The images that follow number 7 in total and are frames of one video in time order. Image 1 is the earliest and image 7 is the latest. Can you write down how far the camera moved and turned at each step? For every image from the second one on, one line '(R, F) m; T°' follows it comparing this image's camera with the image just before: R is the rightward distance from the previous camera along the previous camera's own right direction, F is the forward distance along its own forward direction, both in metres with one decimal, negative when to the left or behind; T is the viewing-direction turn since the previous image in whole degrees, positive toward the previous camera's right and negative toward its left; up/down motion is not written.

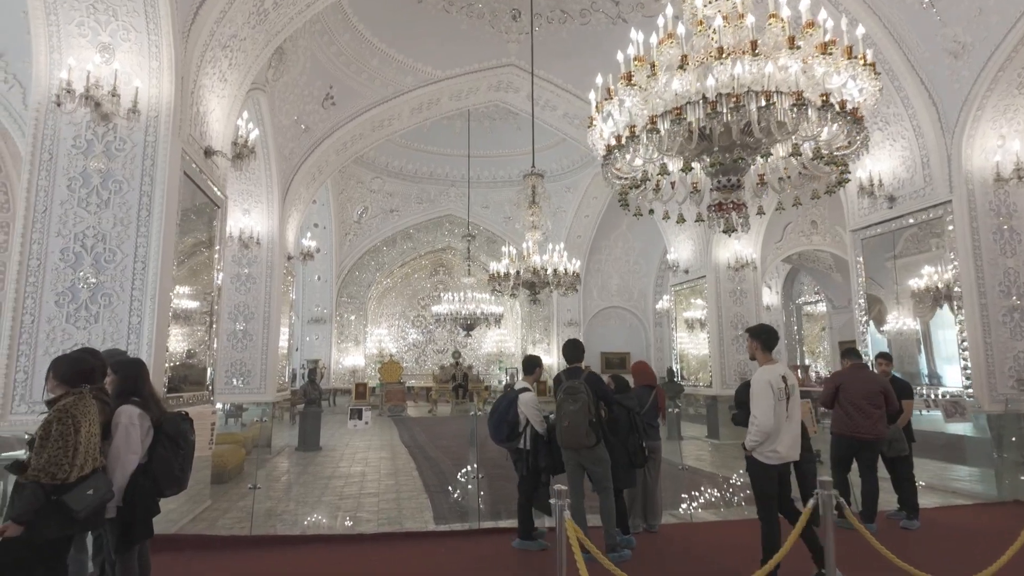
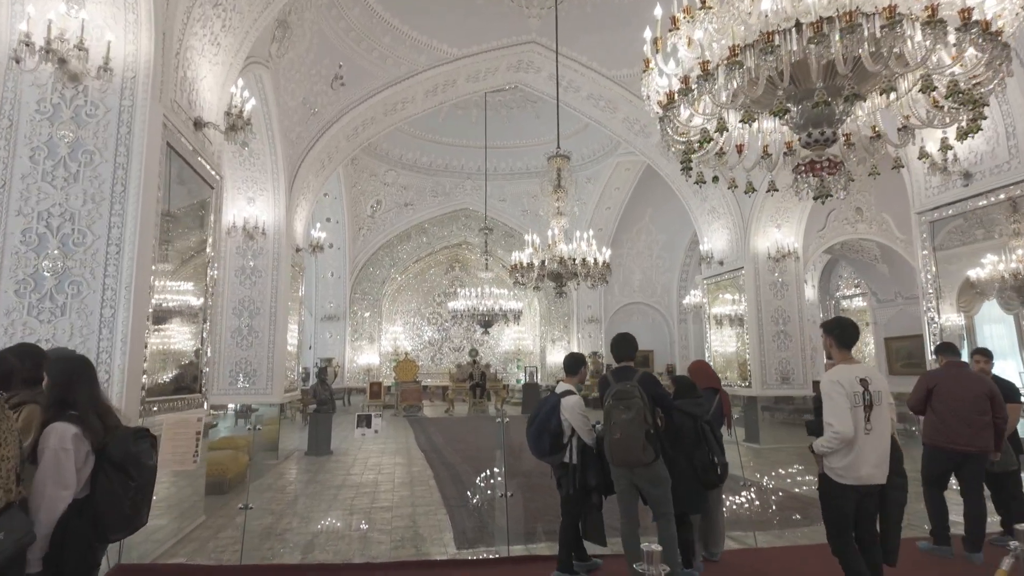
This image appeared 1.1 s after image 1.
(-0.1, +0.6) m; -1°
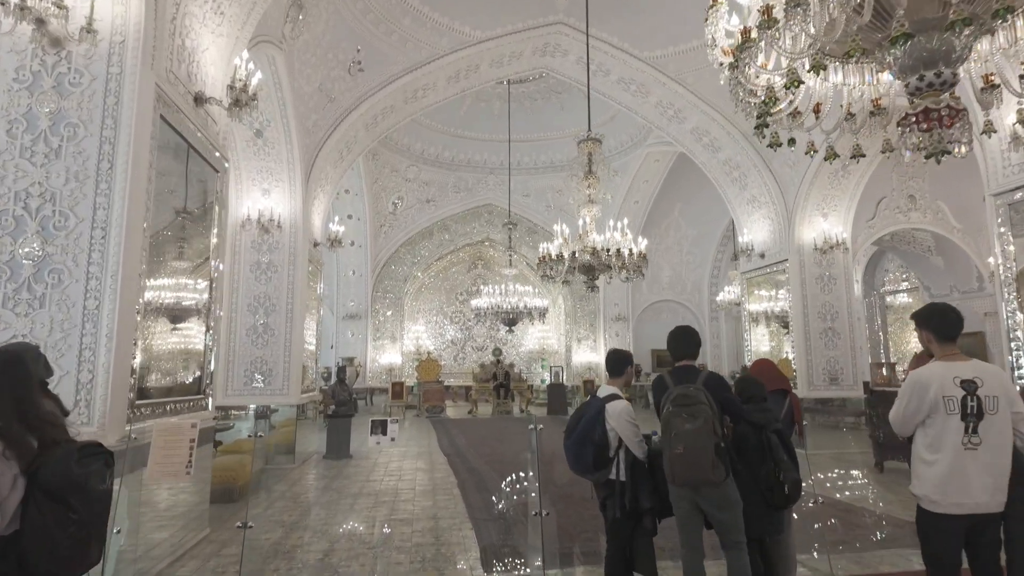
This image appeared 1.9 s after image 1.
(-0.1, +0.5) m; -2°
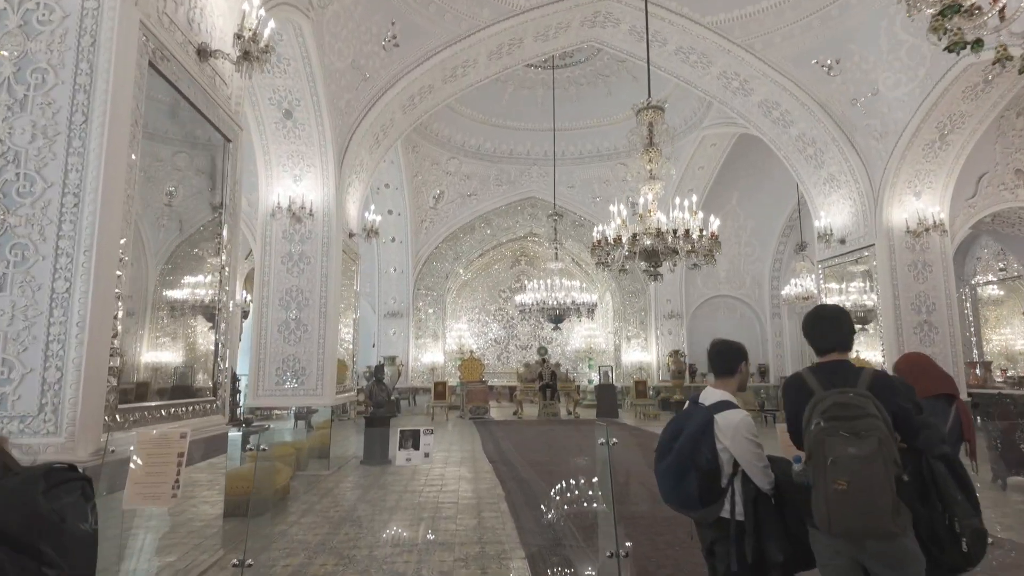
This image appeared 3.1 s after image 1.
(-0.1, +0.7) m; -4°
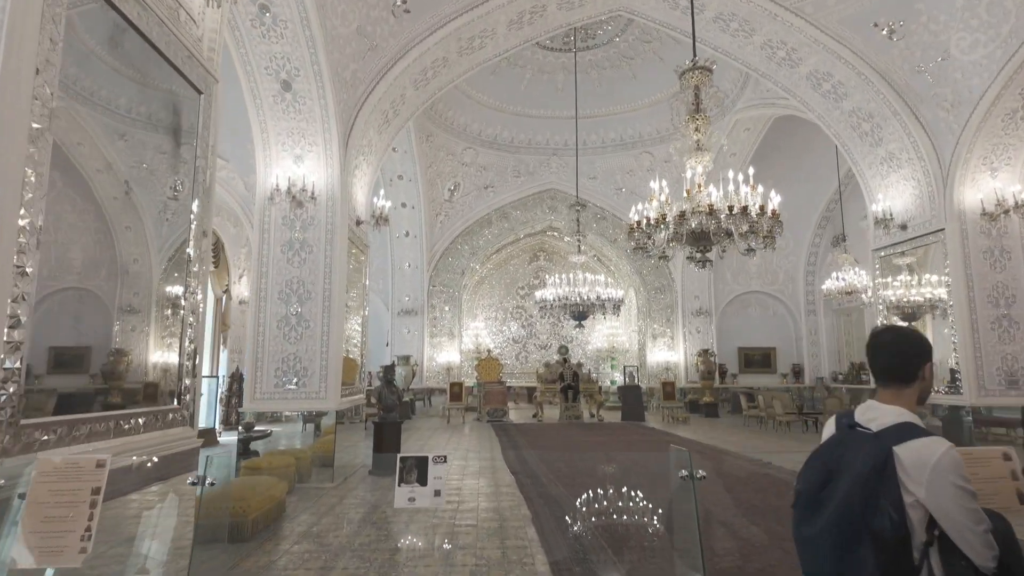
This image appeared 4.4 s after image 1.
(-0.1, +0.7) m; -2°
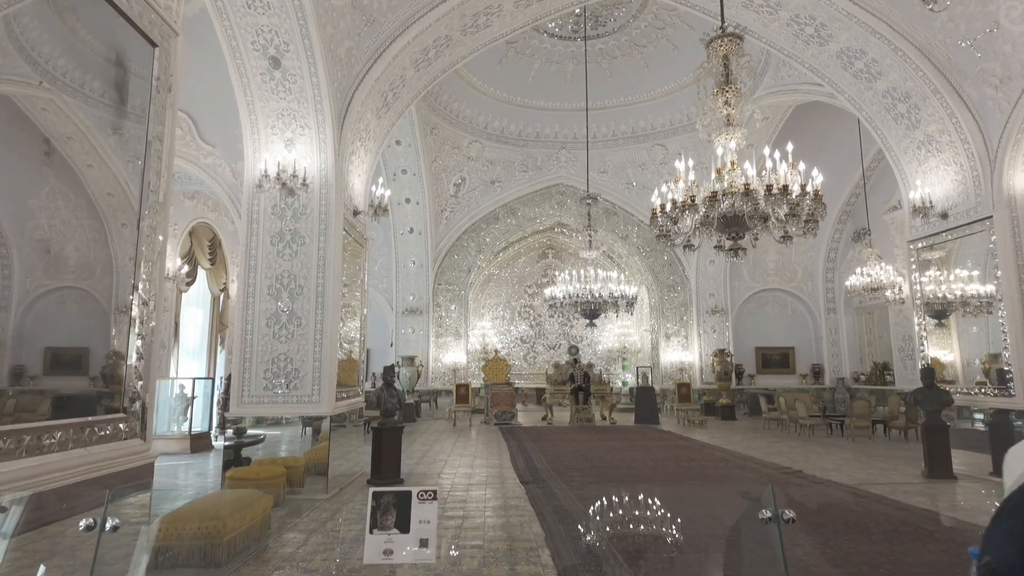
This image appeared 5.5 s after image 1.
(0.0, +0.5) m; -1°
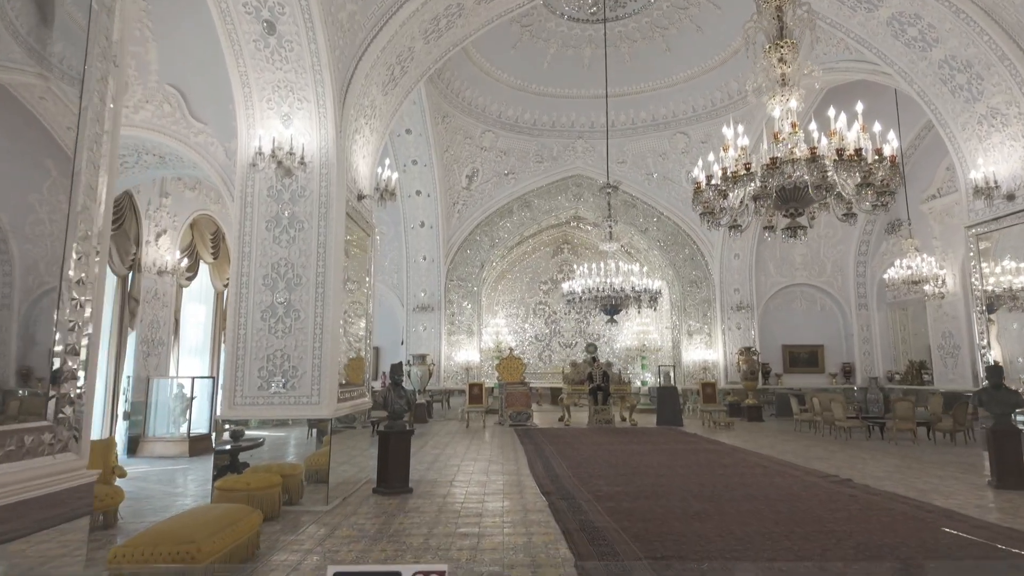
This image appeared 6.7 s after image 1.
(-0.1, +0.6) m; -1°
